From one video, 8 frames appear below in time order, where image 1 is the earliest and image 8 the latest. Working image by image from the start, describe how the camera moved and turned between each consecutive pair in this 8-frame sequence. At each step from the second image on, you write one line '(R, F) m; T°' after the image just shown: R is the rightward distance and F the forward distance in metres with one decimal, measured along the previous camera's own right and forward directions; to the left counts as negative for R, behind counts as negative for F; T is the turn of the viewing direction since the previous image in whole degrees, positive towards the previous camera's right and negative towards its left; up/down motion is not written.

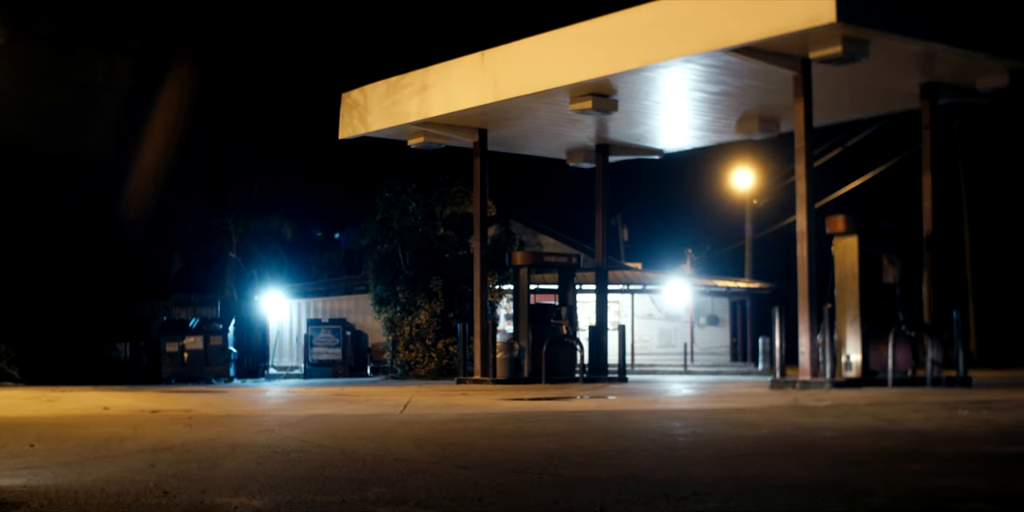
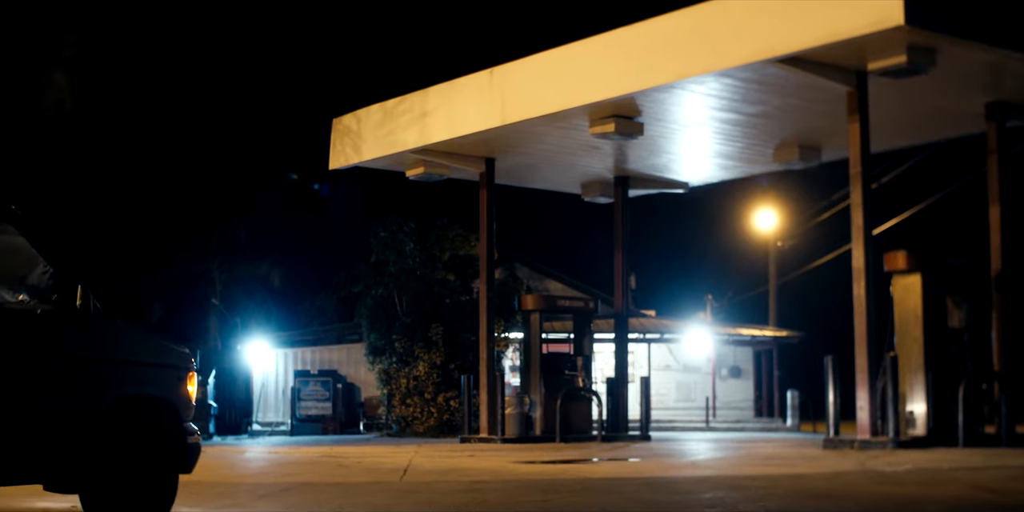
(-0.3, +2.4) m; 0°
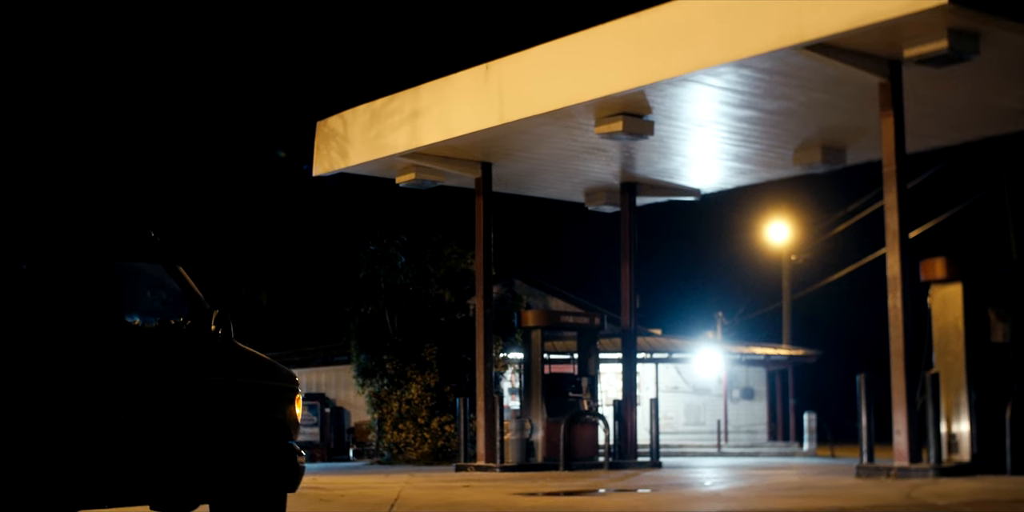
(0.0, +1.5) m; 0°
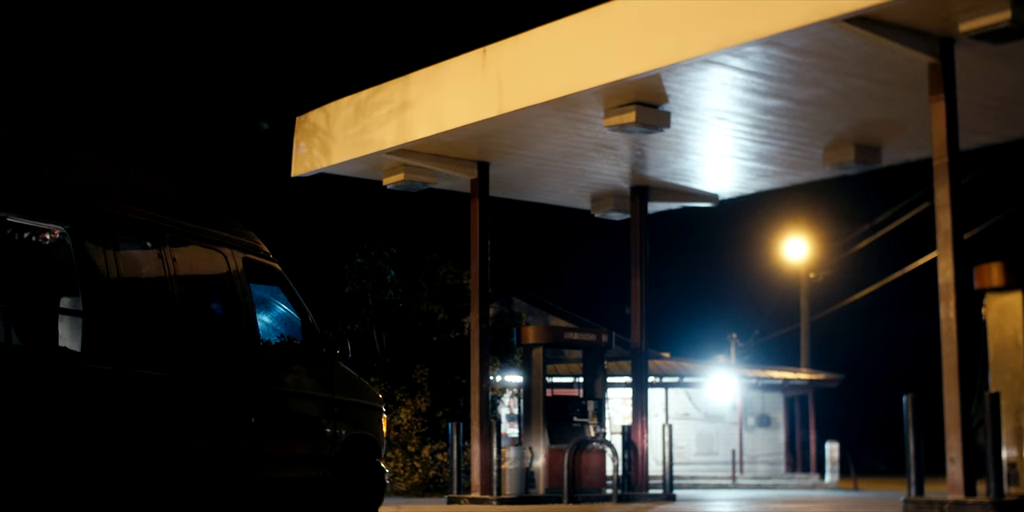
(0.0, +1.8) m; 0°
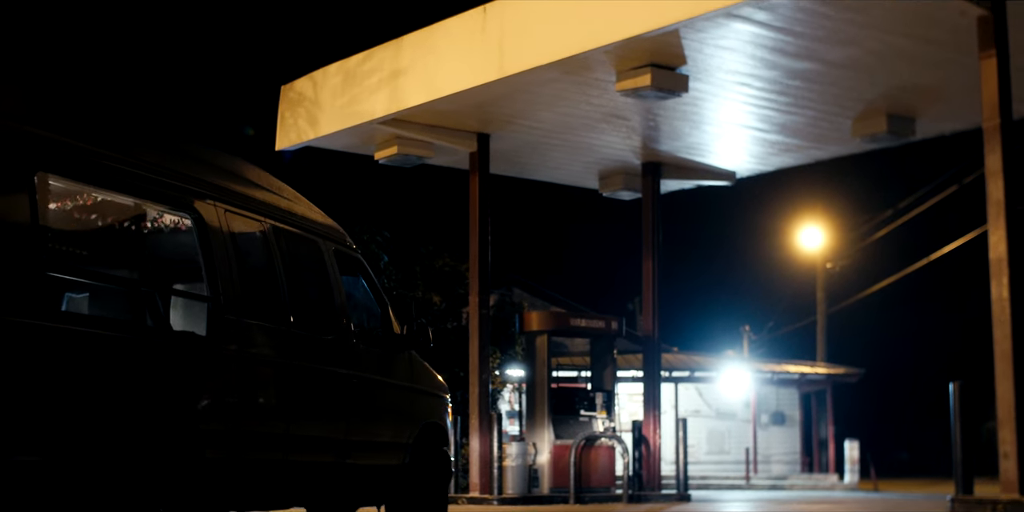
(-0.1, +1.3) m; 0°
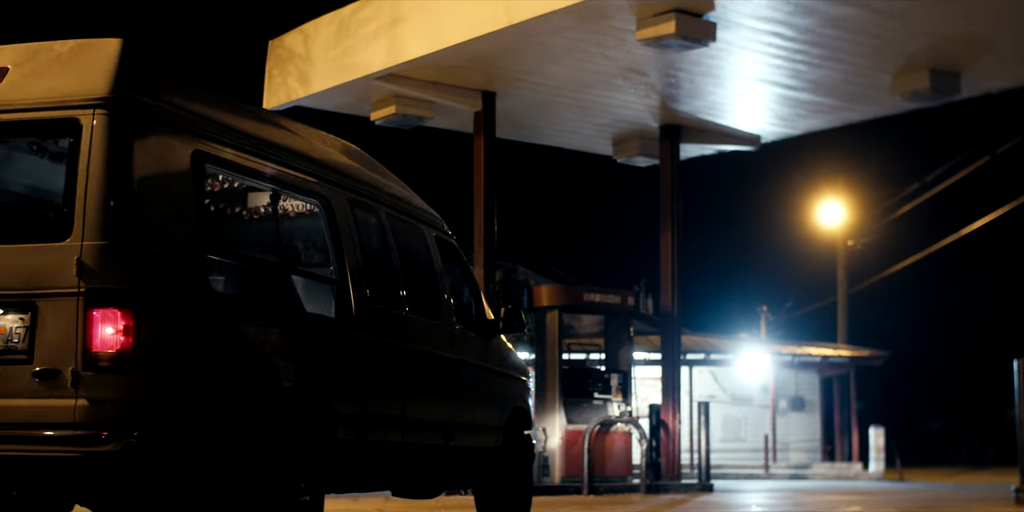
(-0.1, +1.3) m; 0°
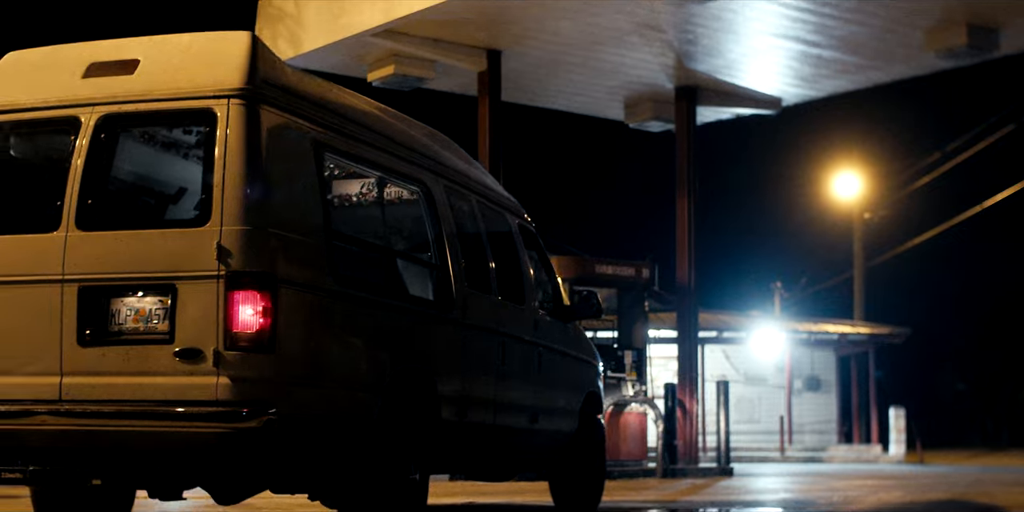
(-0.1, +0.9) m; 0°
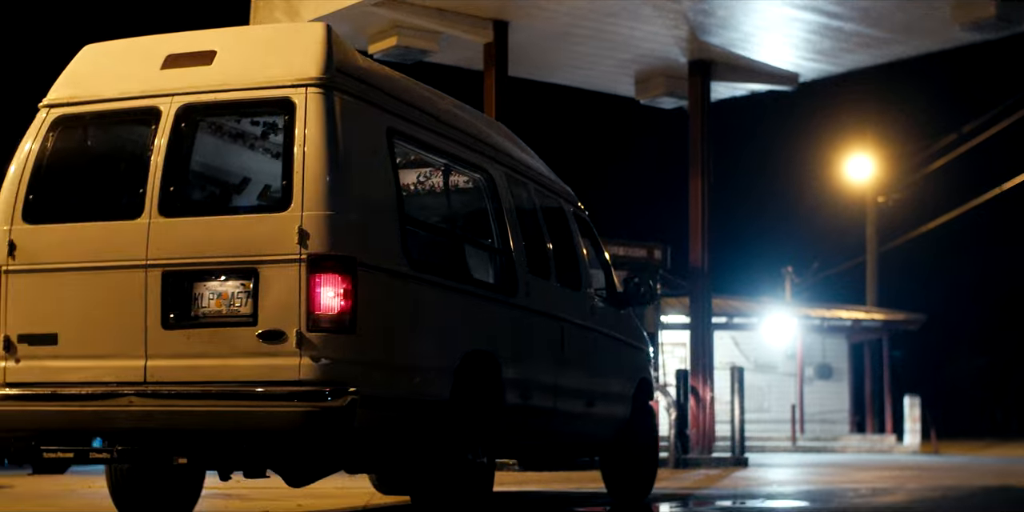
(-0.1, +0.6) m; 0°
